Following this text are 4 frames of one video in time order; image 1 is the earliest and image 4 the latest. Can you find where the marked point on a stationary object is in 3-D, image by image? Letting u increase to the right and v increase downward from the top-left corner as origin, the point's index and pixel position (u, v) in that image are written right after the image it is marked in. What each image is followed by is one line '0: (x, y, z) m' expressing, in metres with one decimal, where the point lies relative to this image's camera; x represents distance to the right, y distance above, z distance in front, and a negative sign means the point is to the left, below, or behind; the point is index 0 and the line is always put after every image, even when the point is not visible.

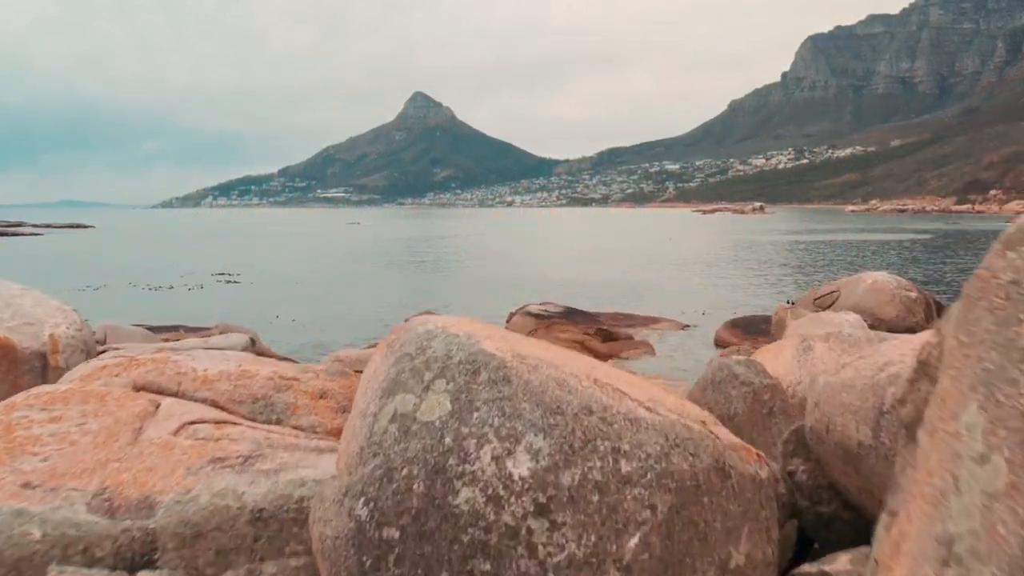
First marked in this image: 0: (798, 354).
0: (+2.1, -0.5, +10.7) m
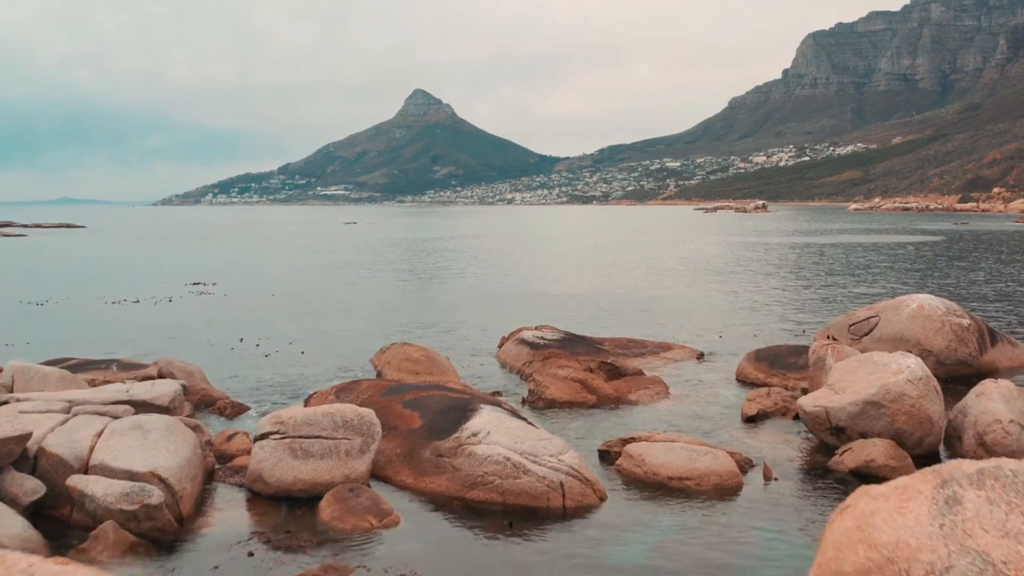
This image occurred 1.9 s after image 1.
0: (+1.9, -1.0, +6.7) m
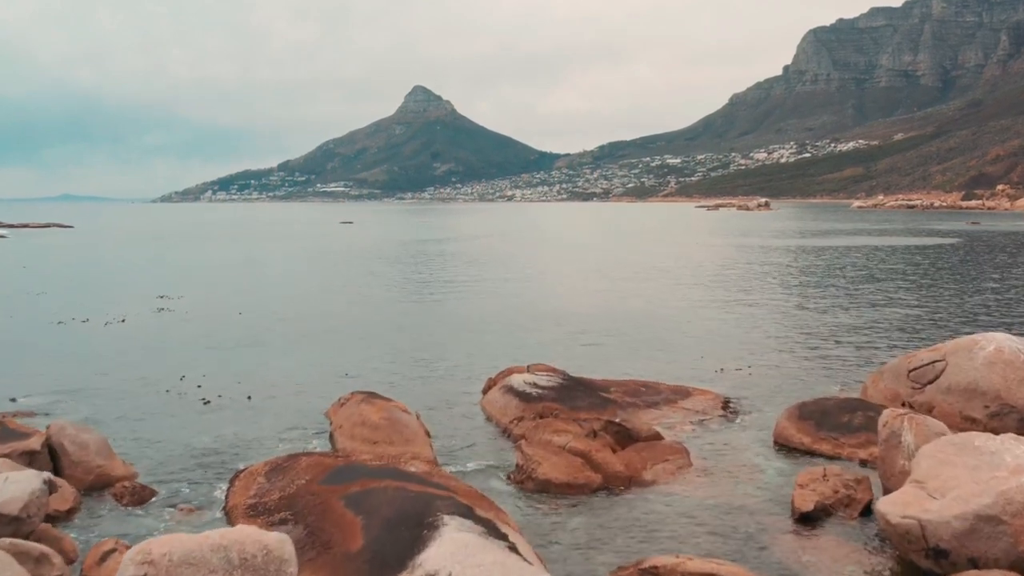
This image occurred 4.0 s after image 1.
0: (+1.7, -1.6, +1.7) m
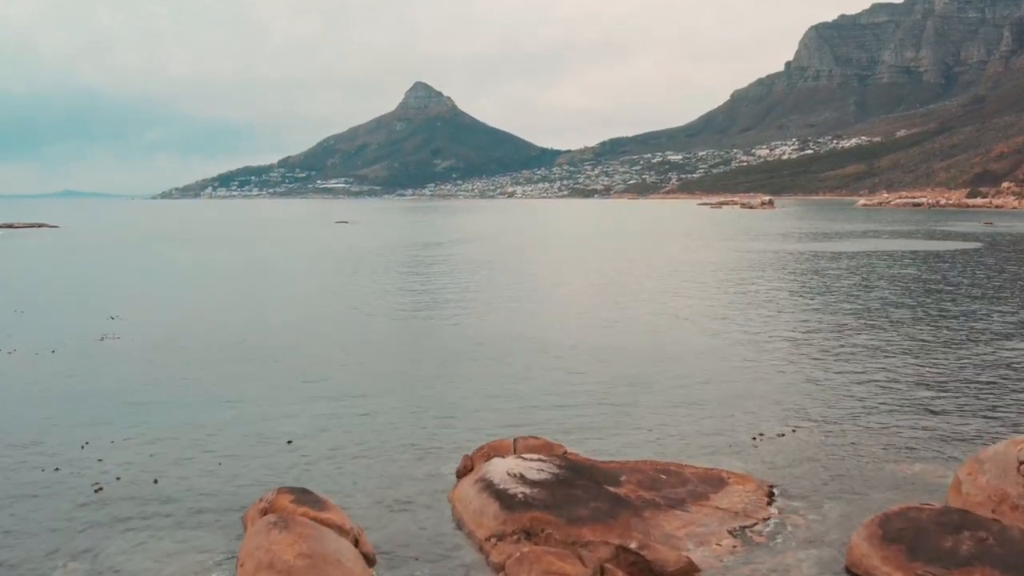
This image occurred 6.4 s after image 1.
0: (+1.4, -2.4, -4.0) m
